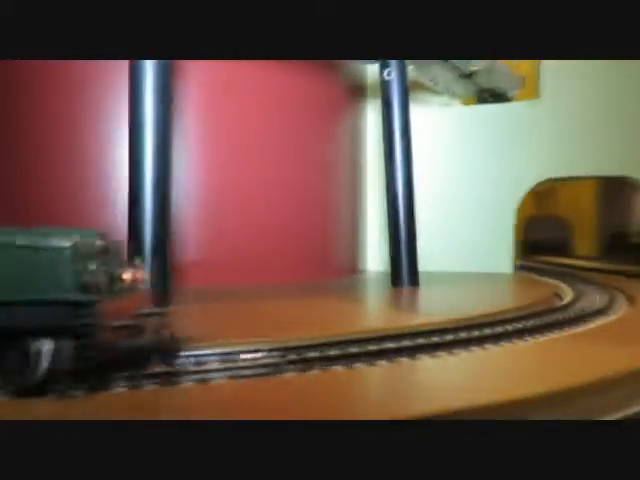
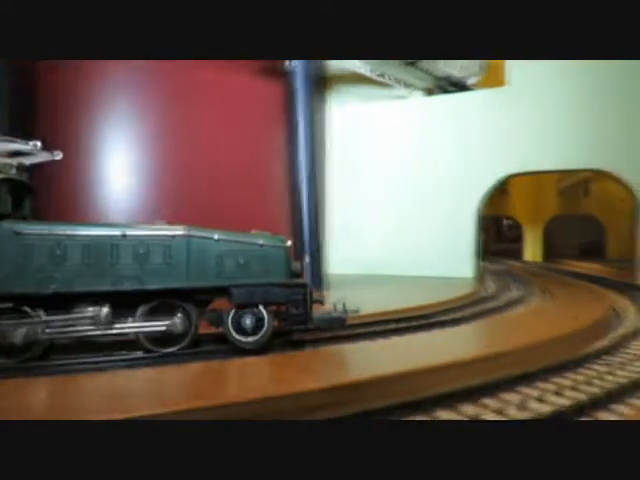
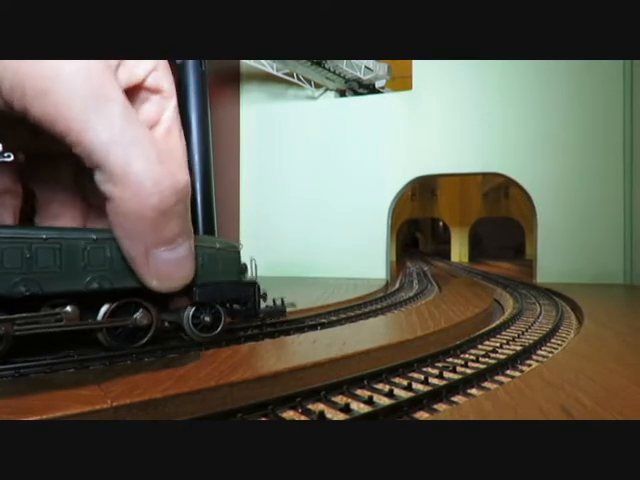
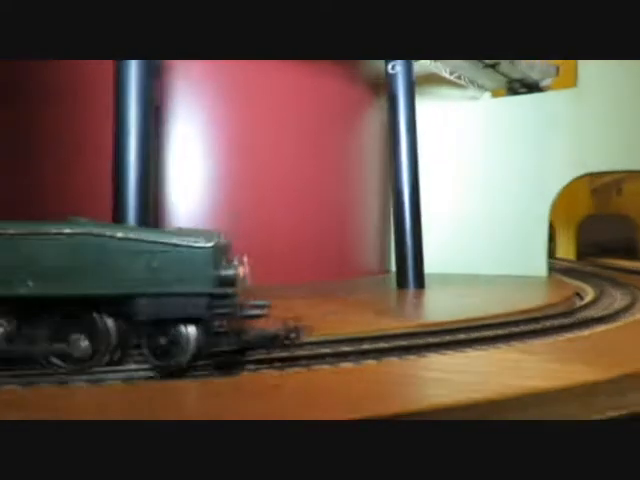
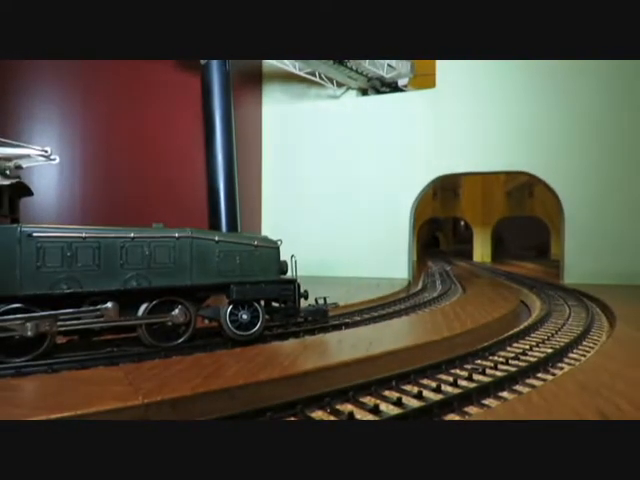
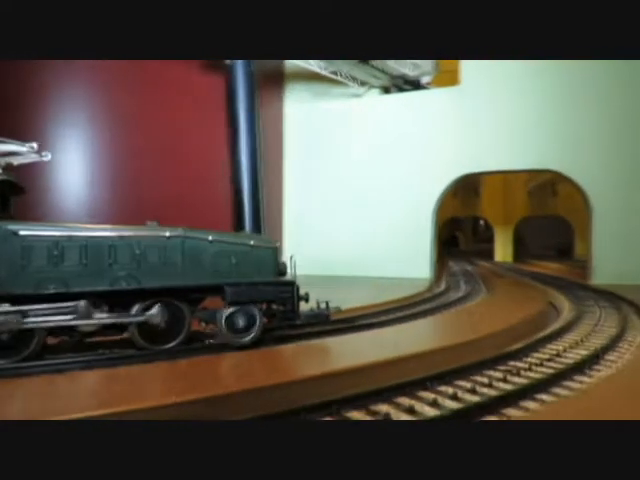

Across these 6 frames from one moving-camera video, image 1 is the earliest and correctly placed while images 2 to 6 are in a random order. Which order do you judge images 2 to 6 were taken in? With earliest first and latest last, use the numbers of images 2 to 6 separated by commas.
4, 2, 6, 5, 3
